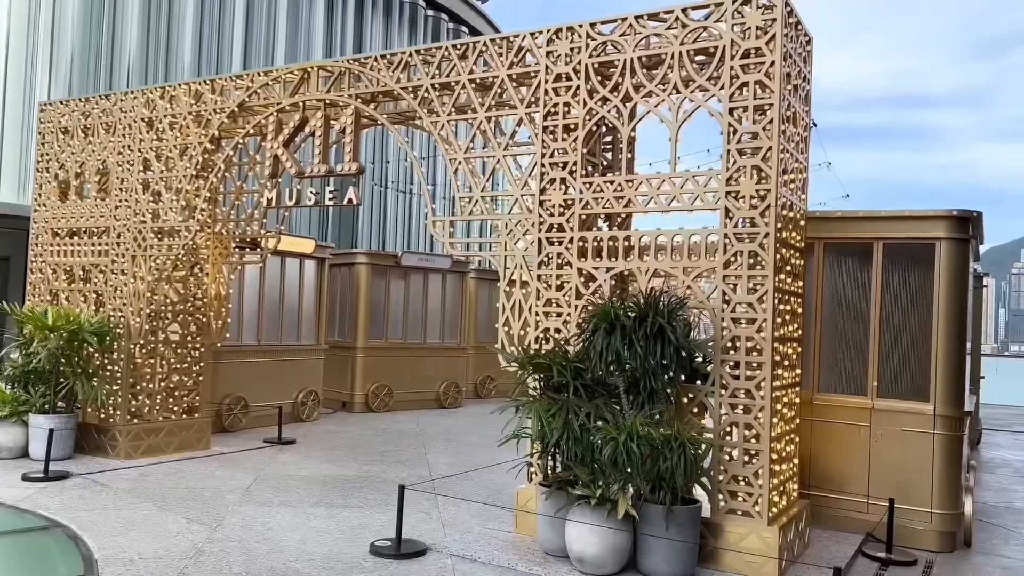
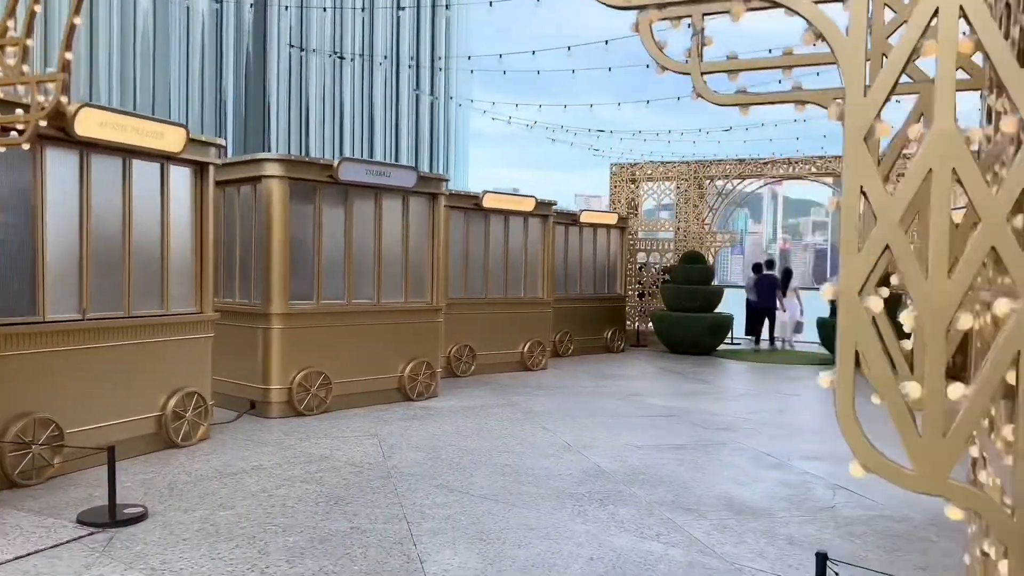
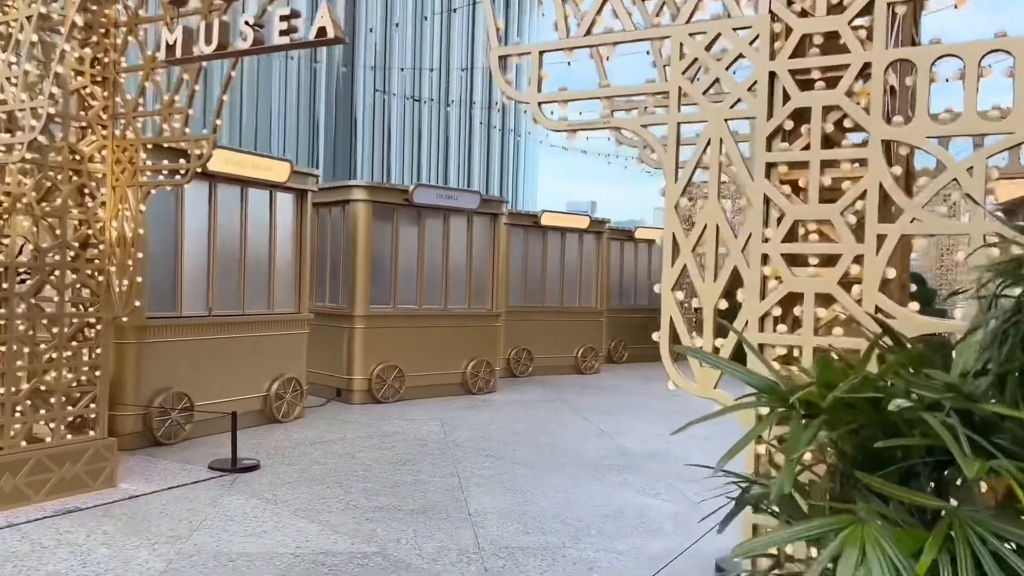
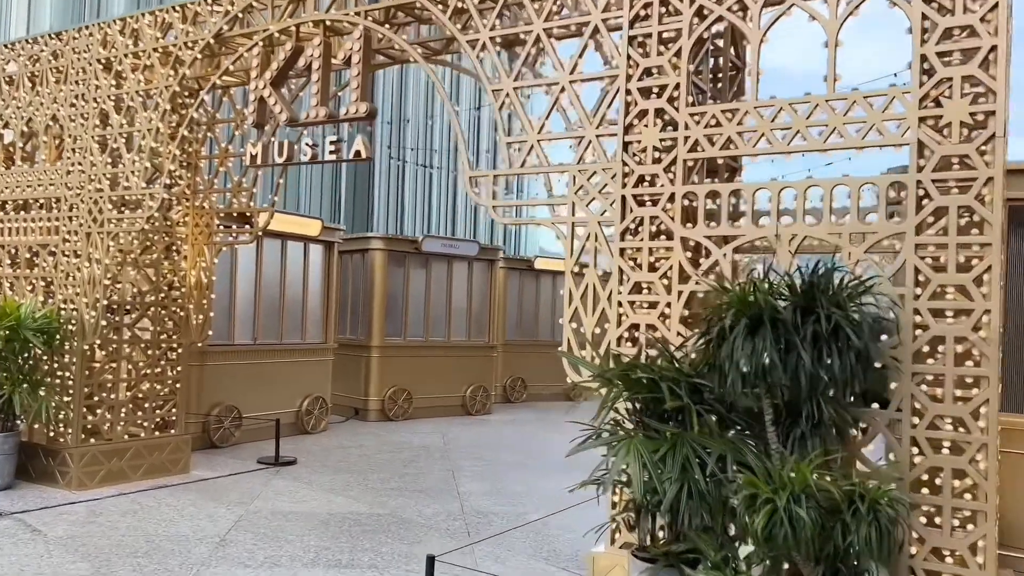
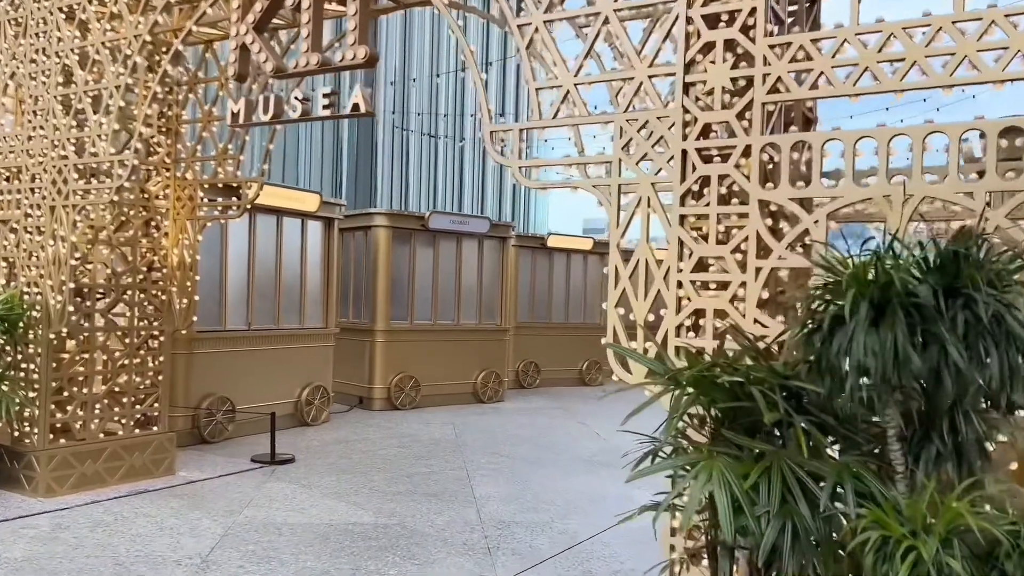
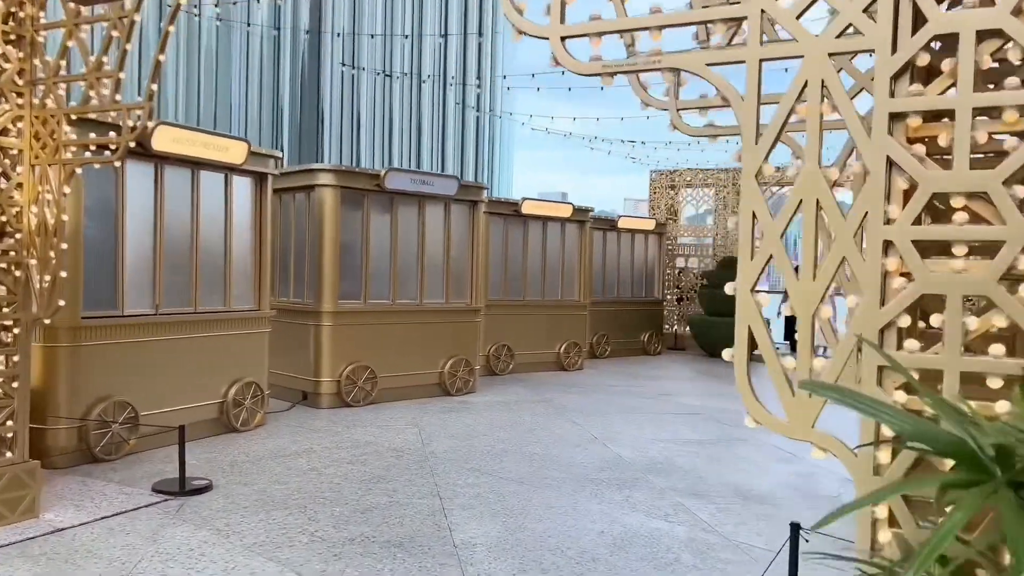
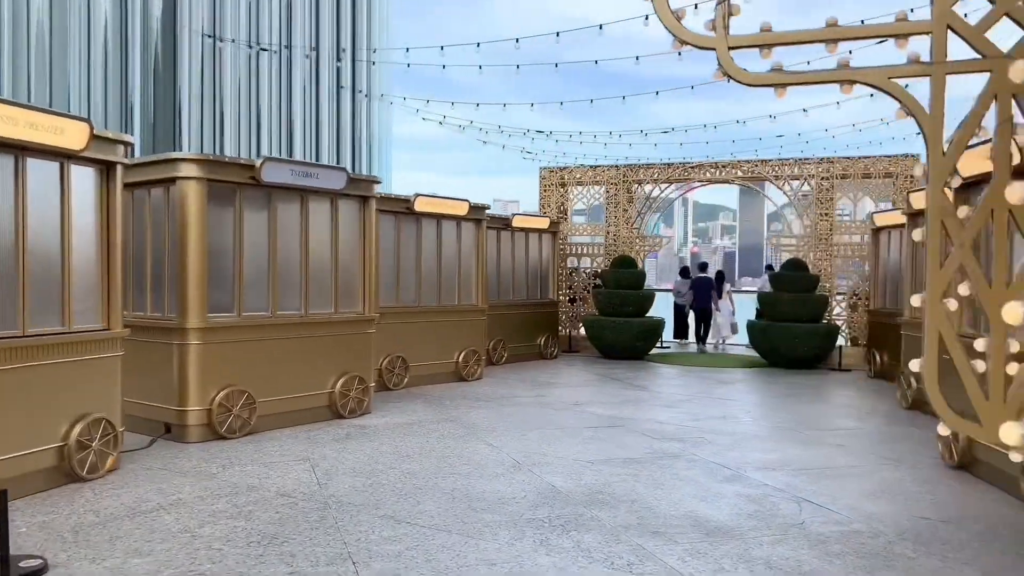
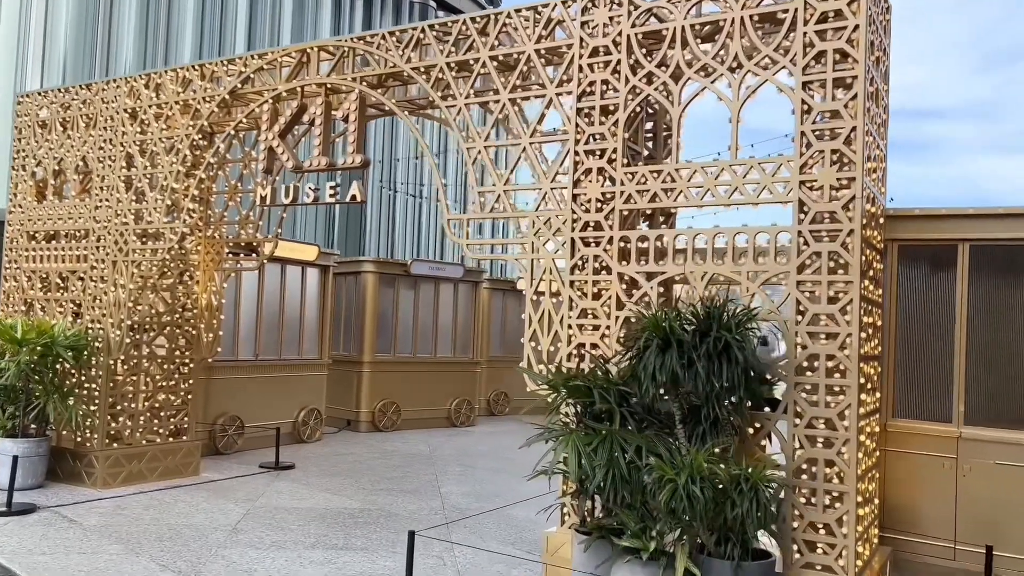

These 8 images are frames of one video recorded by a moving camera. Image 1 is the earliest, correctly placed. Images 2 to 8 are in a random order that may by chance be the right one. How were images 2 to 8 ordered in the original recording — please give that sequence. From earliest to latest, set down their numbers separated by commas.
8, 4, 5, 3, 6, 2, 7
